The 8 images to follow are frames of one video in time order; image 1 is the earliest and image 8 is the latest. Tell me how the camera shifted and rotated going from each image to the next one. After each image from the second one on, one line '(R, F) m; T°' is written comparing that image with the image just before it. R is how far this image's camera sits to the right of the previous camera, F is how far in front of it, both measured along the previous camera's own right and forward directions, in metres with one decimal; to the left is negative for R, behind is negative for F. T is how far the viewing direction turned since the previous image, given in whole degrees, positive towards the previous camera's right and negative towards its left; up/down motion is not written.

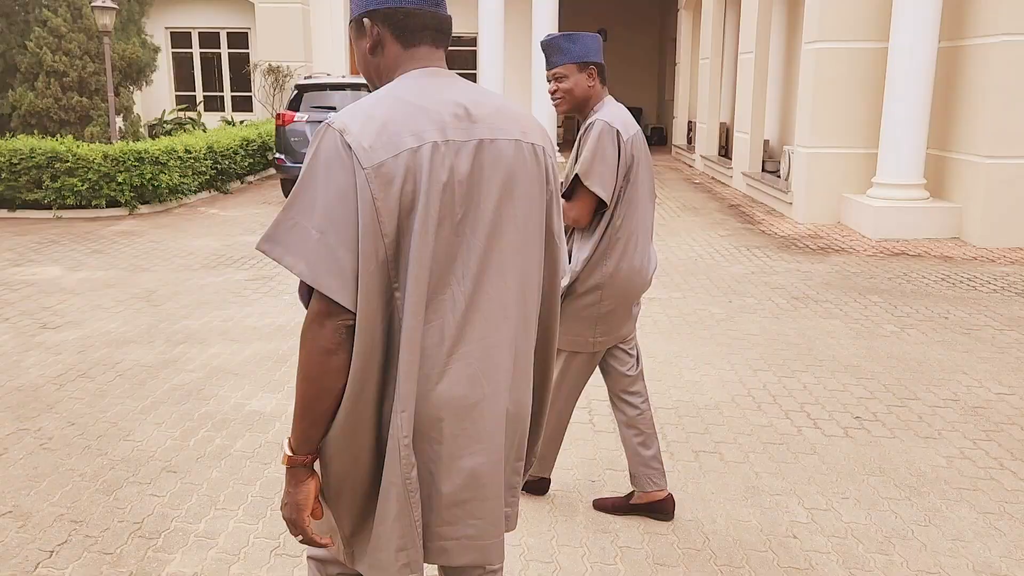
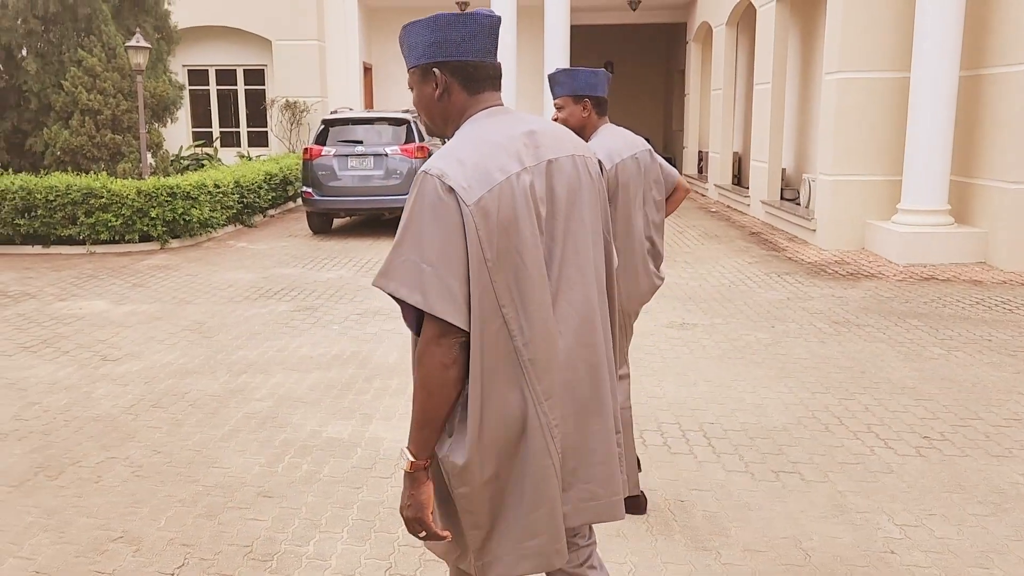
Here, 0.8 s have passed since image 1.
(-0.4, -0.1) m; 0°
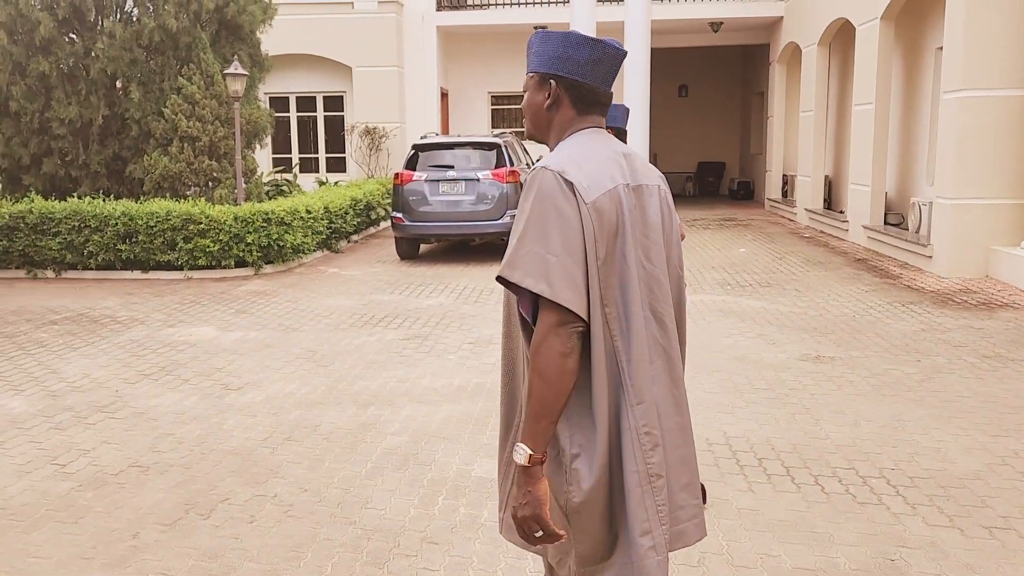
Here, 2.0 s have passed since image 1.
(-0.6, +0.2) m; -4°
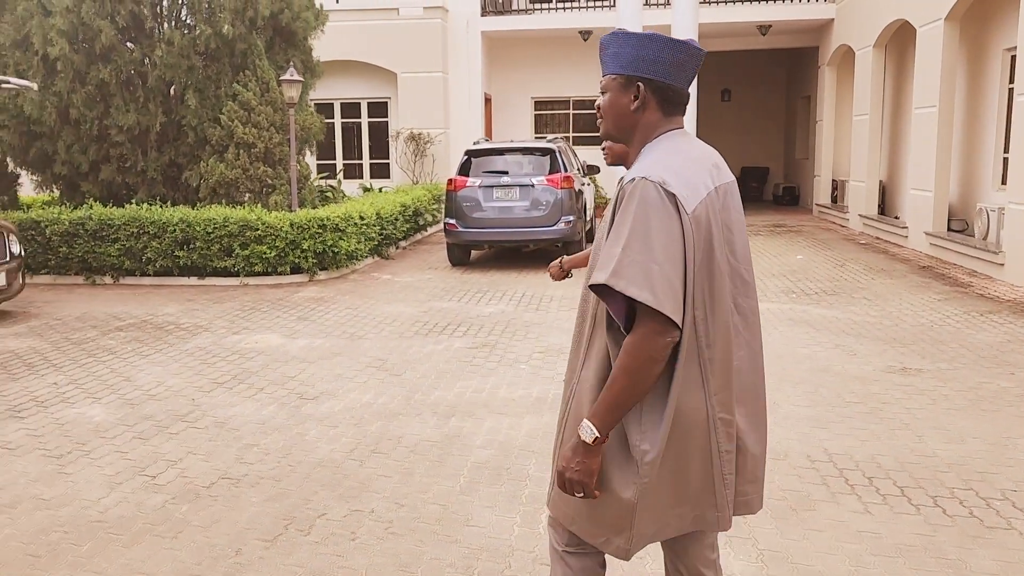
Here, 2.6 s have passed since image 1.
(-0.4, +0.1) m; -2°
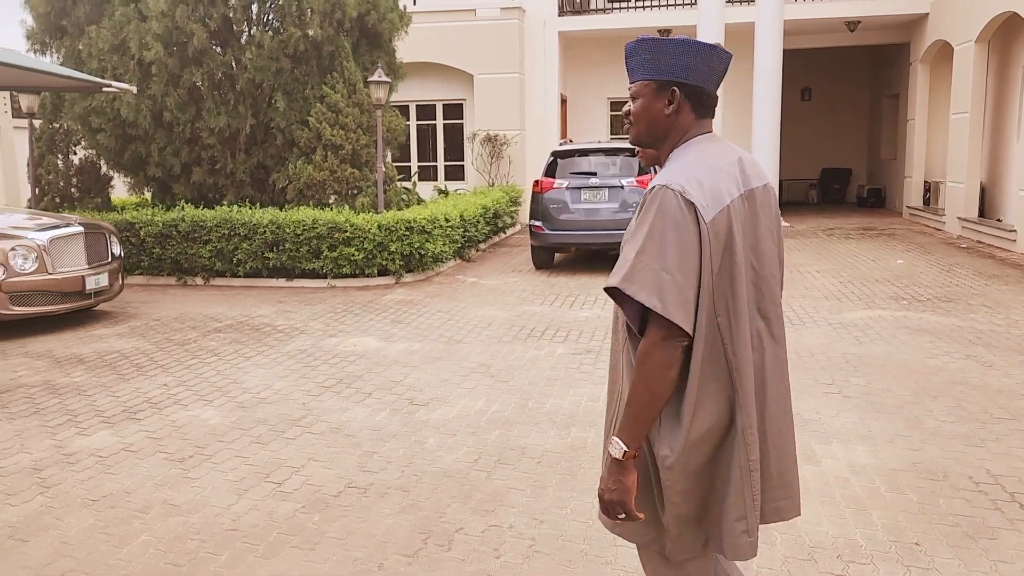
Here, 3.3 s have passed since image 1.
(-0.4, +0.2) m; -4°
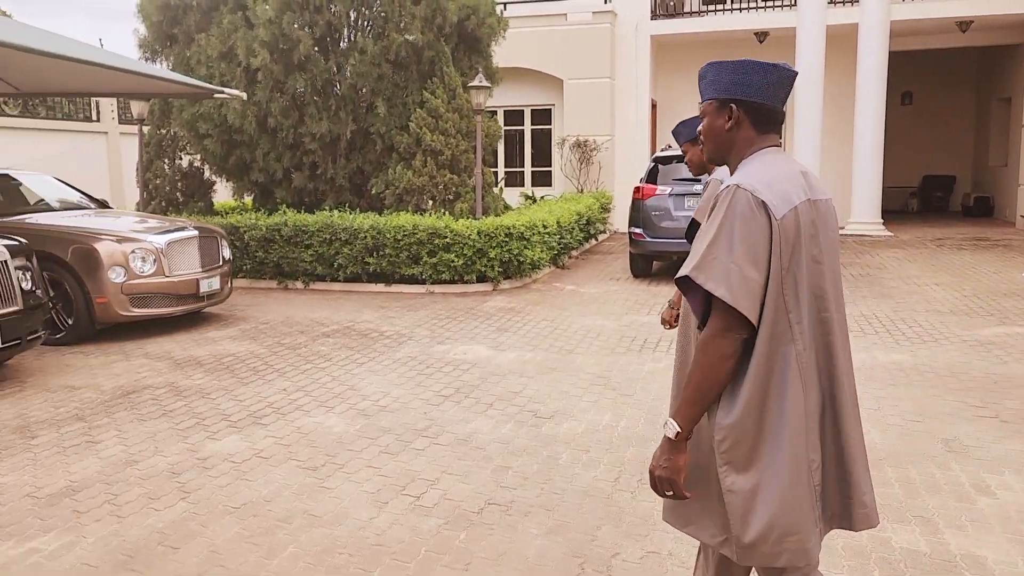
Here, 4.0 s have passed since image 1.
(-0.4, +0.2) m; -5°
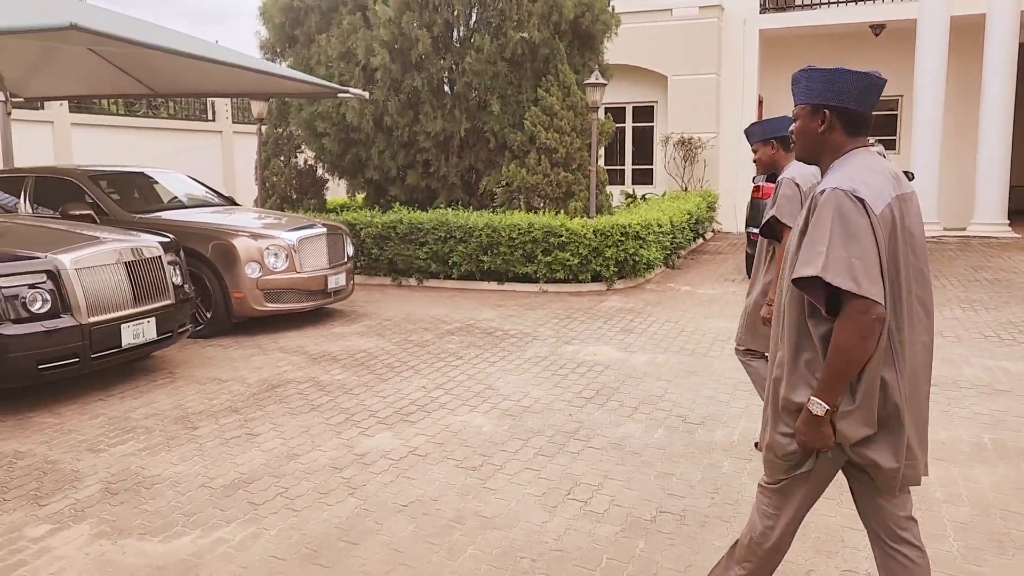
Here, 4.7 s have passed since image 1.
(-0.5, +0.1) m; -5°
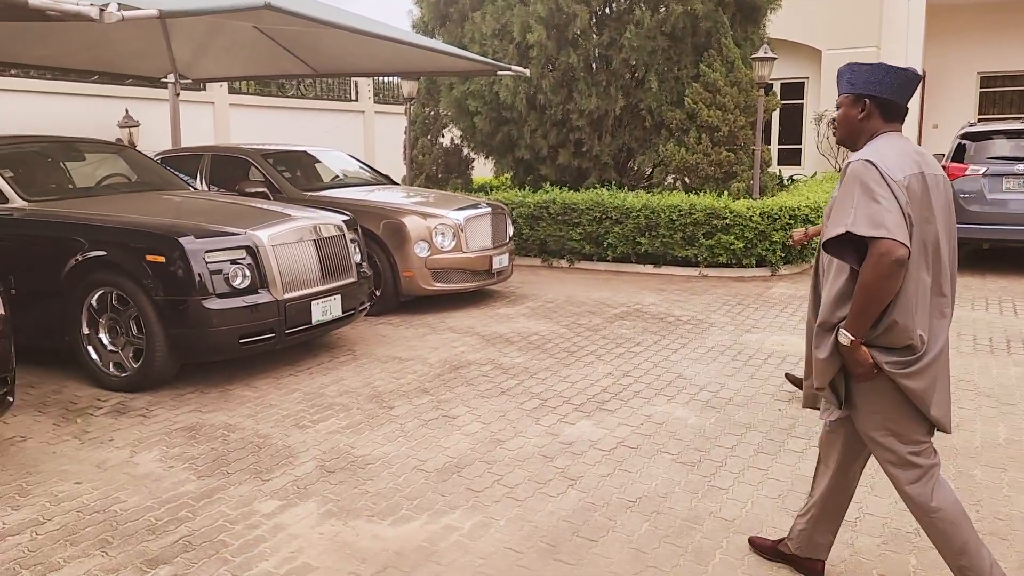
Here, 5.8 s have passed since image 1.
(-0.6, +0.2) m; -7°
